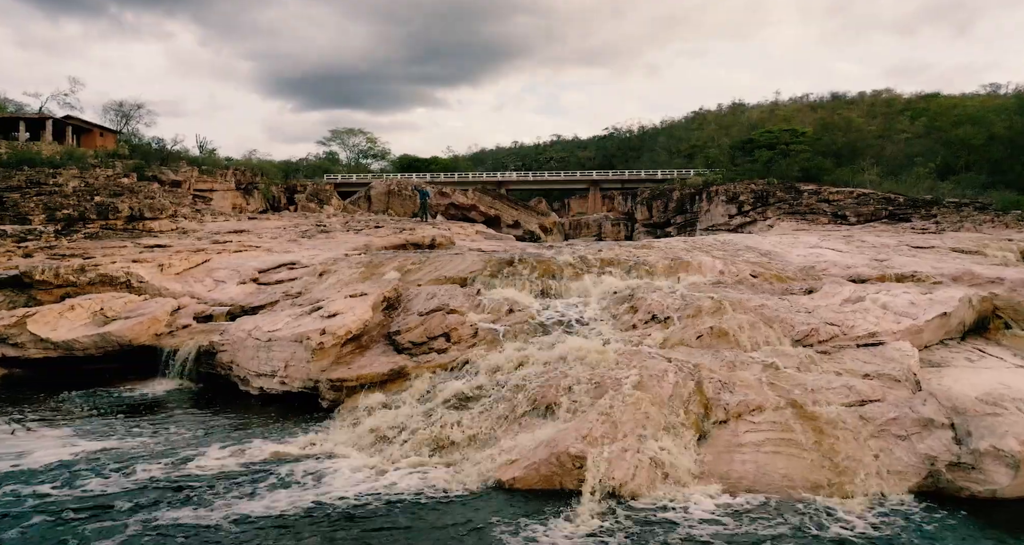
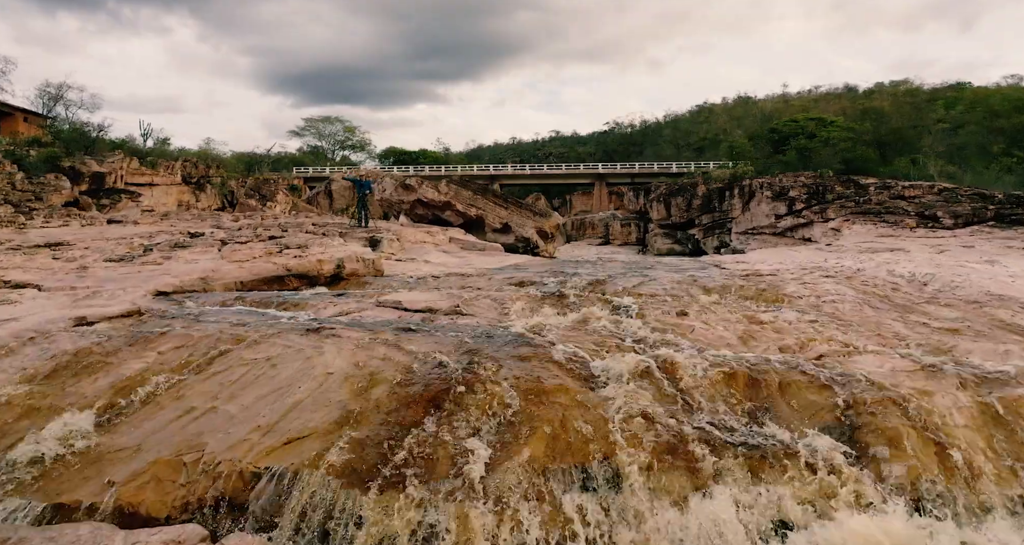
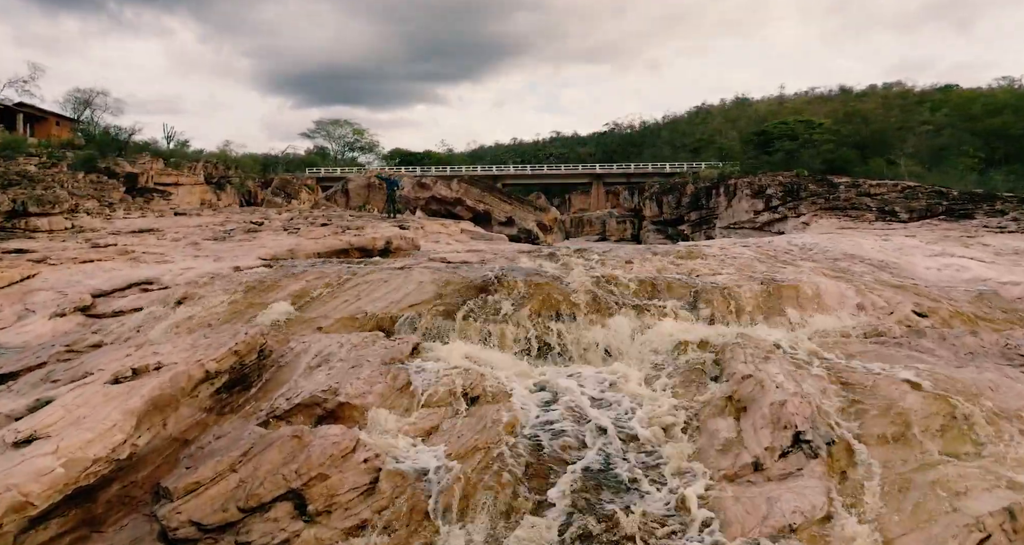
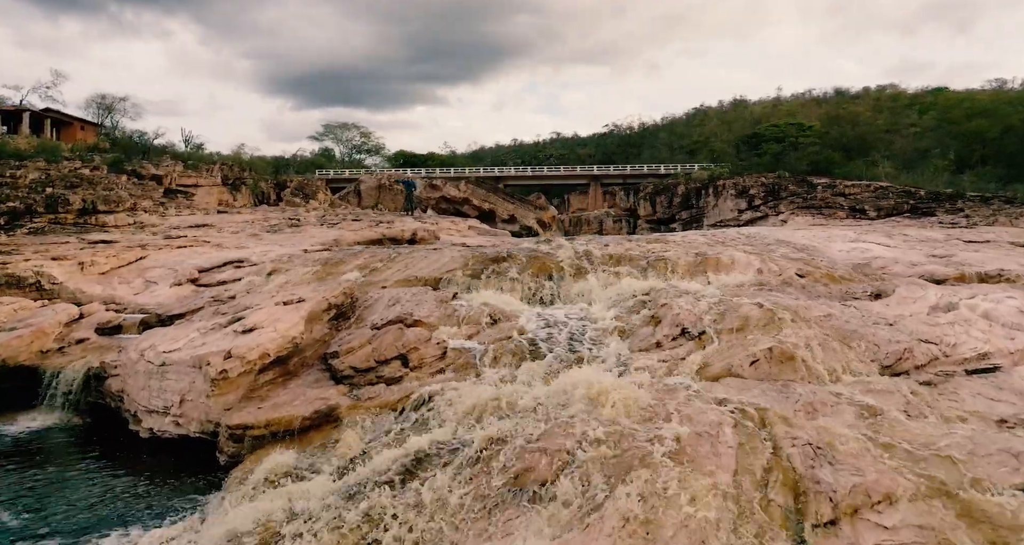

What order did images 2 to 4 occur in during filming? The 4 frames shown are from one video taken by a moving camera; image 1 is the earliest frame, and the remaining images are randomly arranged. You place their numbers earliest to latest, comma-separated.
4, 3, 2
